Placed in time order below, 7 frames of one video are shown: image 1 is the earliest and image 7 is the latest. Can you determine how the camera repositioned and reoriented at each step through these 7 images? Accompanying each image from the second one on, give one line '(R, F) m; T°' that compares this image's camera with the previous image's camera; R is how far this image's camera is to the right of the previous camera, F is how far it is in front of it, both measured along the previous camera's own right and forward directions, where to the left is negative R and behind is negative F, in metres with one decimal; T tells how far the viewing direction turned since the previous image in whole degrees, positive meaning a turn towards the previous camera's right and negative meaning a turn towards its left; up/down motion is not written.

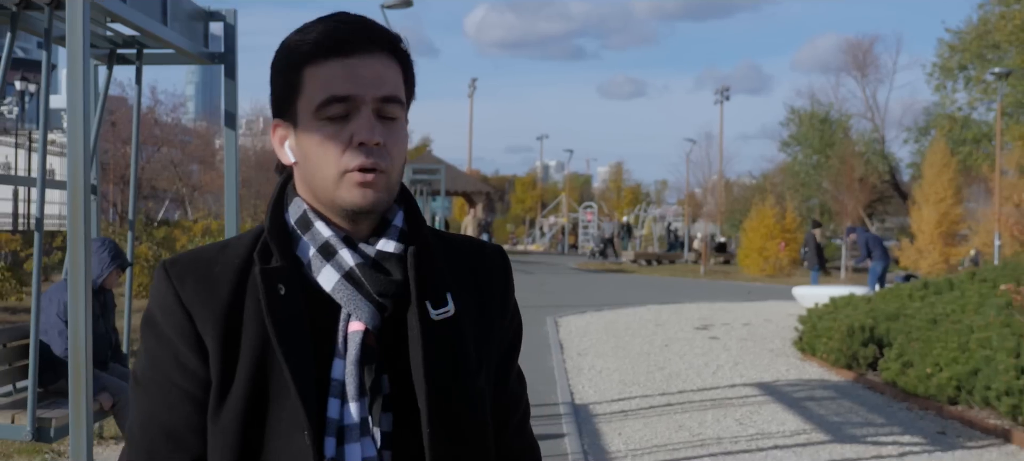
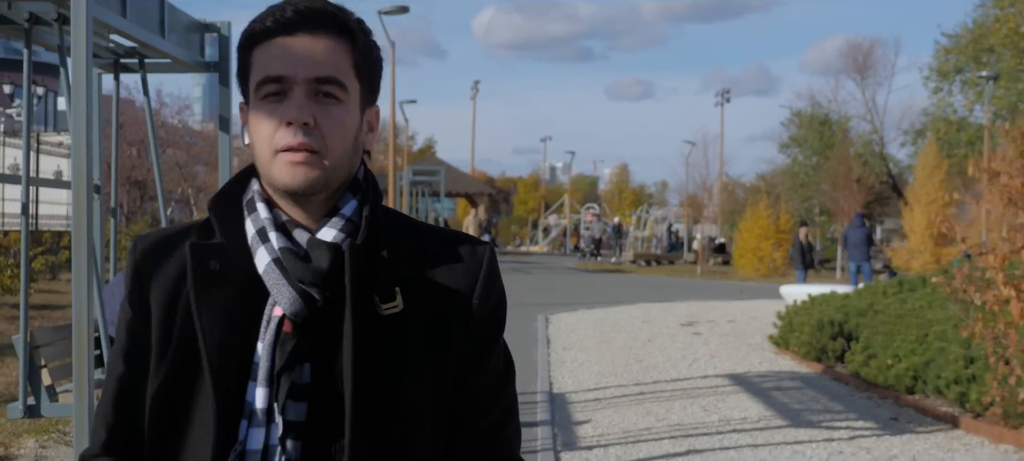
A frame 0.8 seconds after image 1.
(+0.2, -0.5) m; 0°
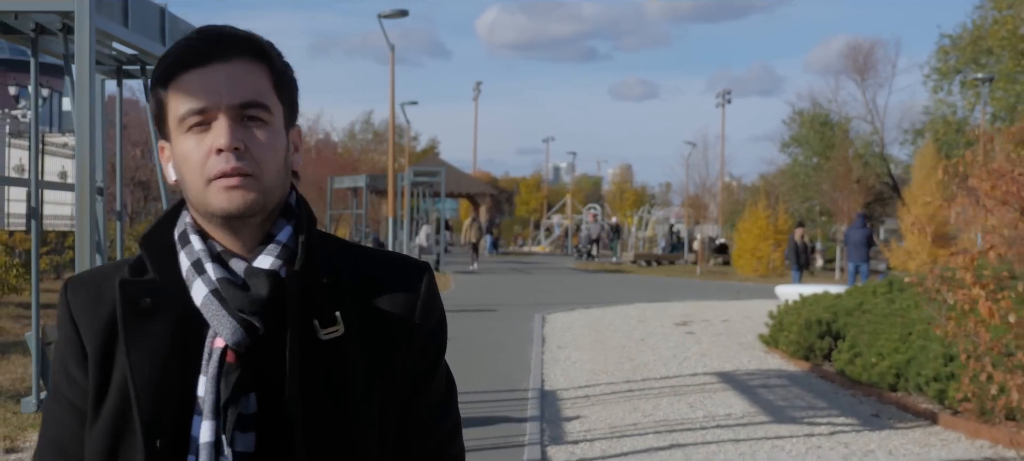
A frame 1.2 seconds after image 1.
(+0.1, -0.2) m; 0°
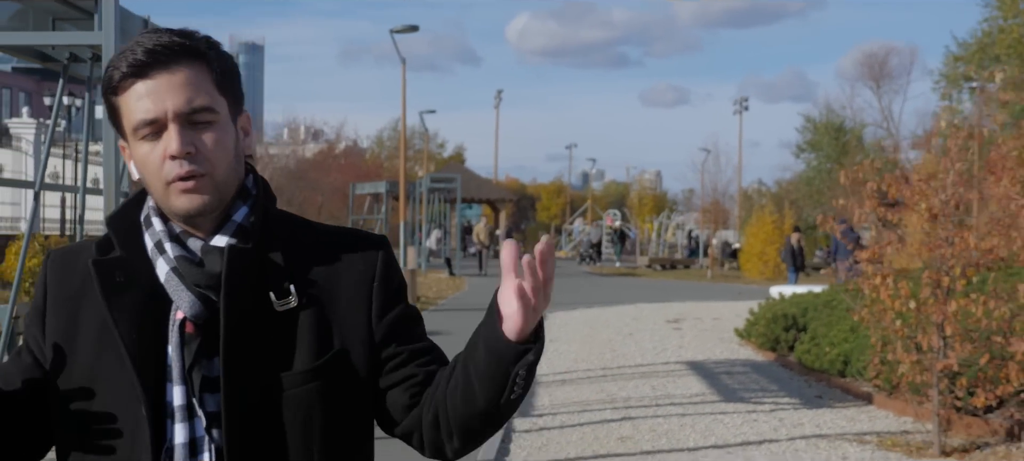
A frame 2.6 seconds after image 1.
(+0.4, -1.0) m; -2°
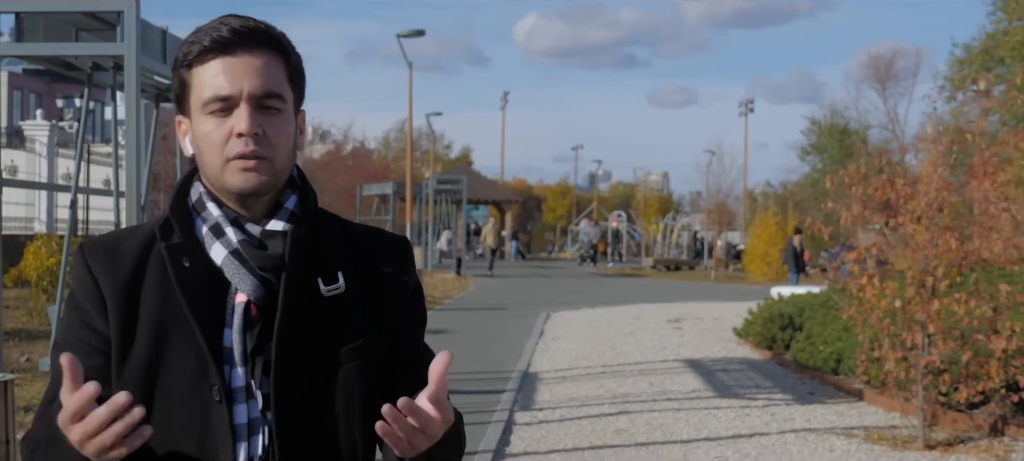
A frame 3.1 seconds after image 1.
(0.0, -0.3) m; 0°
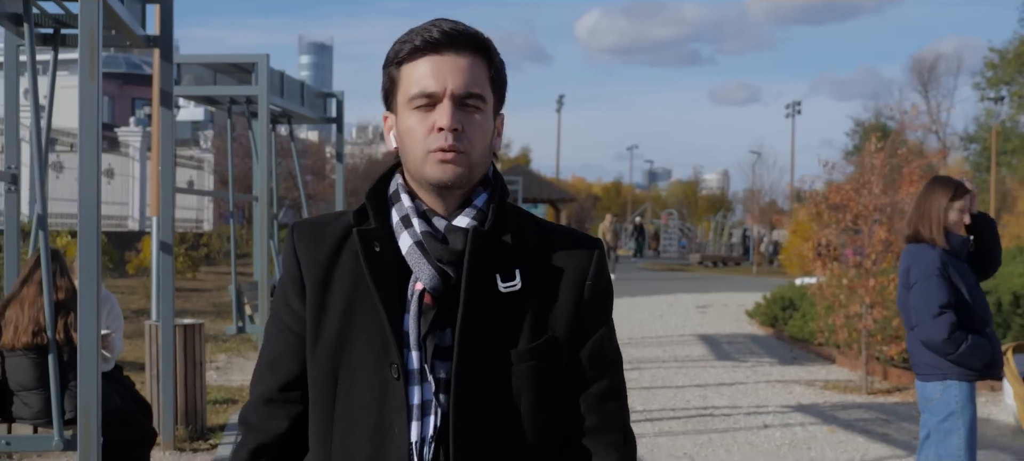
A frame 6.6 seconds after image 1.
(+0.2, -2.4) m; -3°
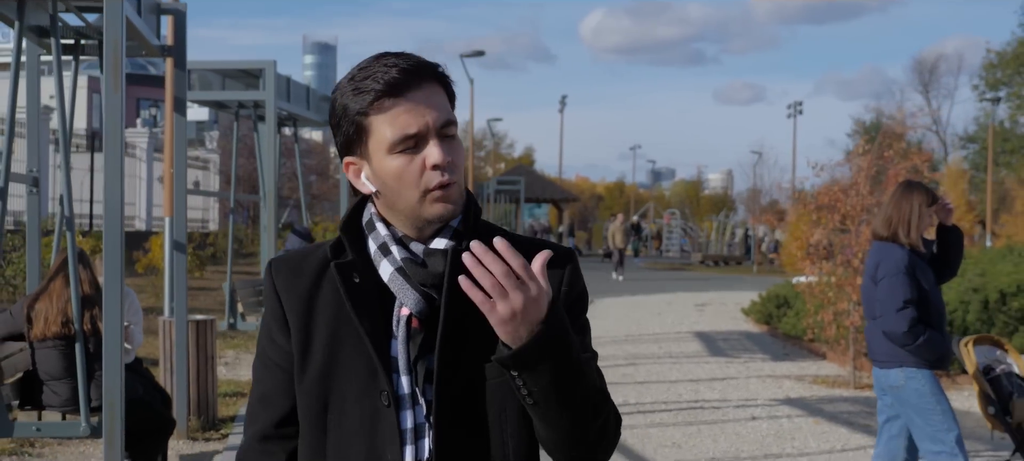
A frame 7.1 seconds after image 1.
(0.0, -0.3) m; 0°
